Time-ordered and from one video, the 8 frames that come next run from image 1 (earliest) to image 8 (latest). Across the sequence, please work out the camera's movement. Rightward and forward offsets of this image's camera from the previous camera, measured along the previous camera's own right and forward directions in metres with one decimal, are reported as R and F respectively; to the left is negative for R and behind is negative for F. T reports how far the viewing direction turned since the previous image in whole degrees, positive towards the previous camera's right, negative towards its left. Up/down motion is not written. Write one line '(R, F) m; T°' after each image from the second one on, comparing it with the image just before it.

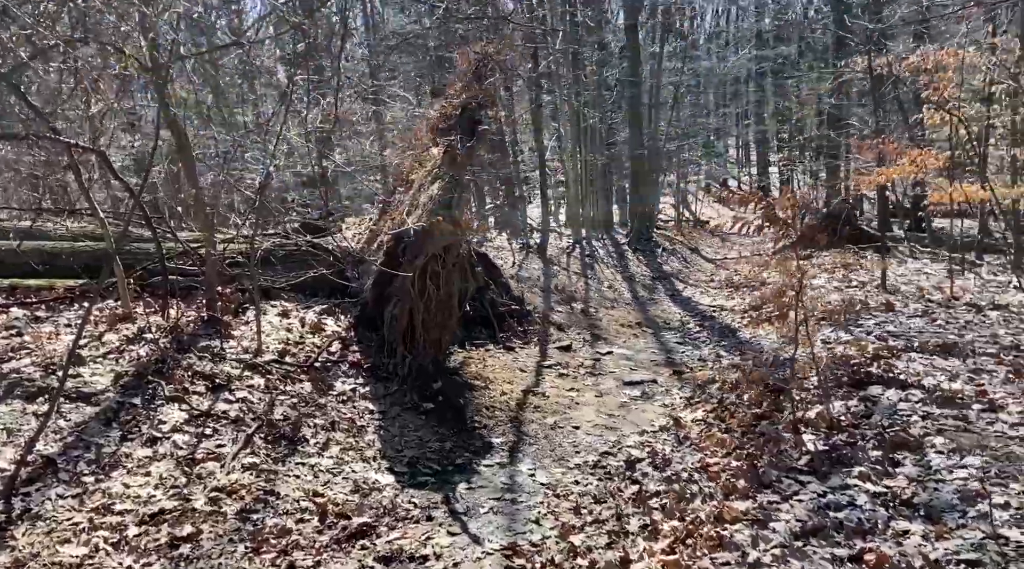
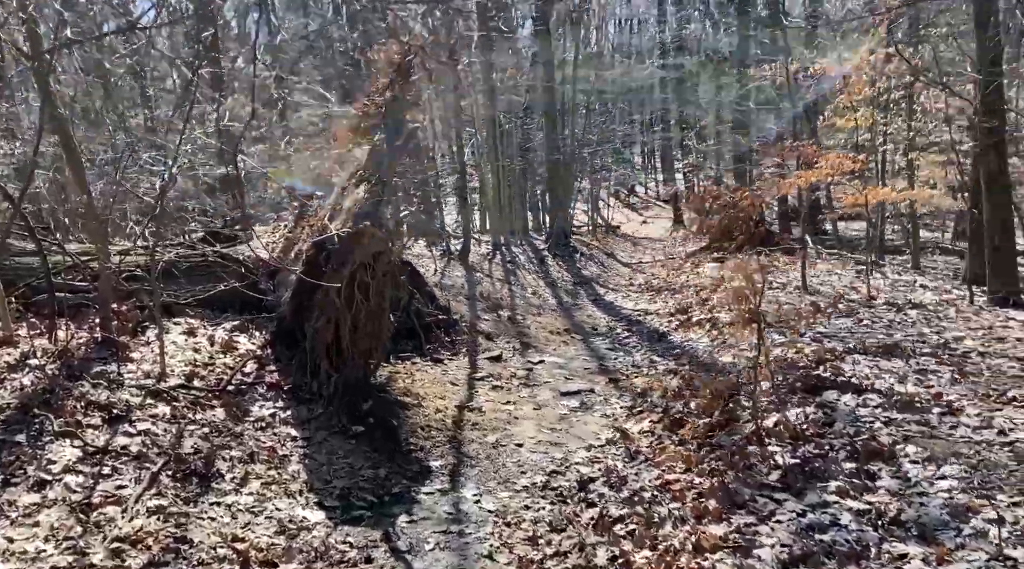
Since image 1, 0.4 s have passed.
(-0.2, +0.5) m; +6°
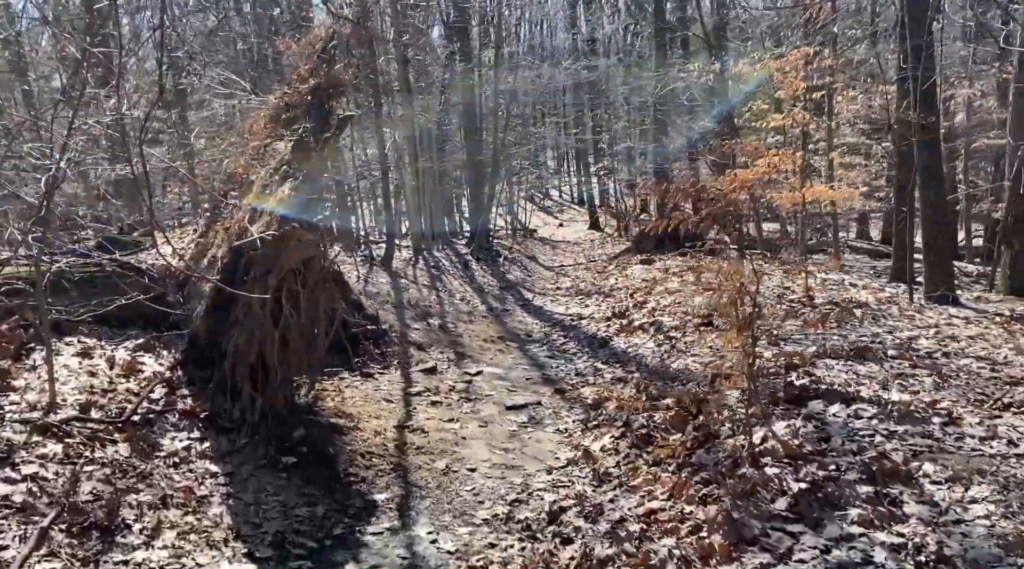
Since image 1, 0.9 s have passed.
(-0.3, +0.7) m; +6°
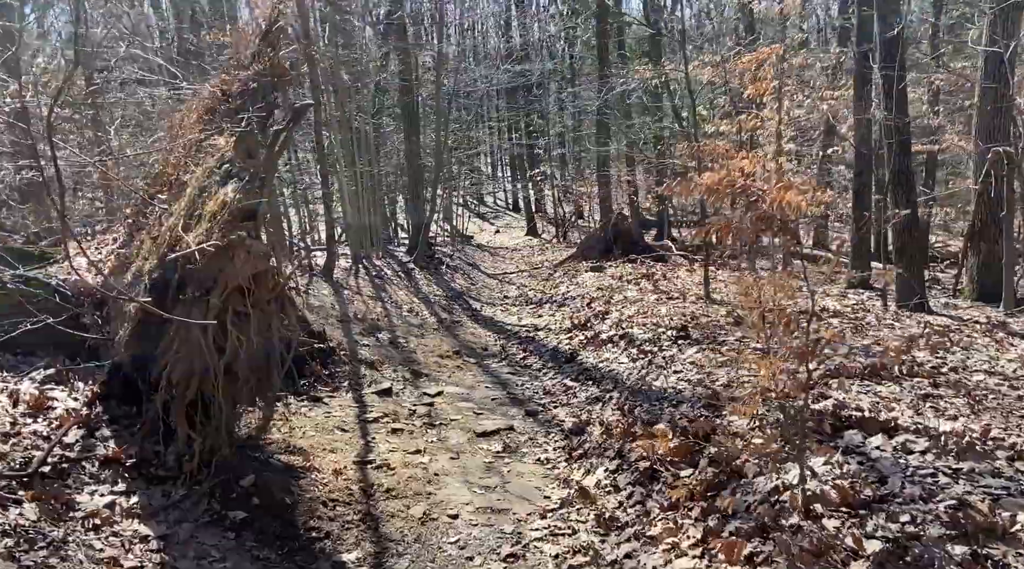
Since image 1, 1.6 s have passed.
(-0.3, +0.8) m; +5°
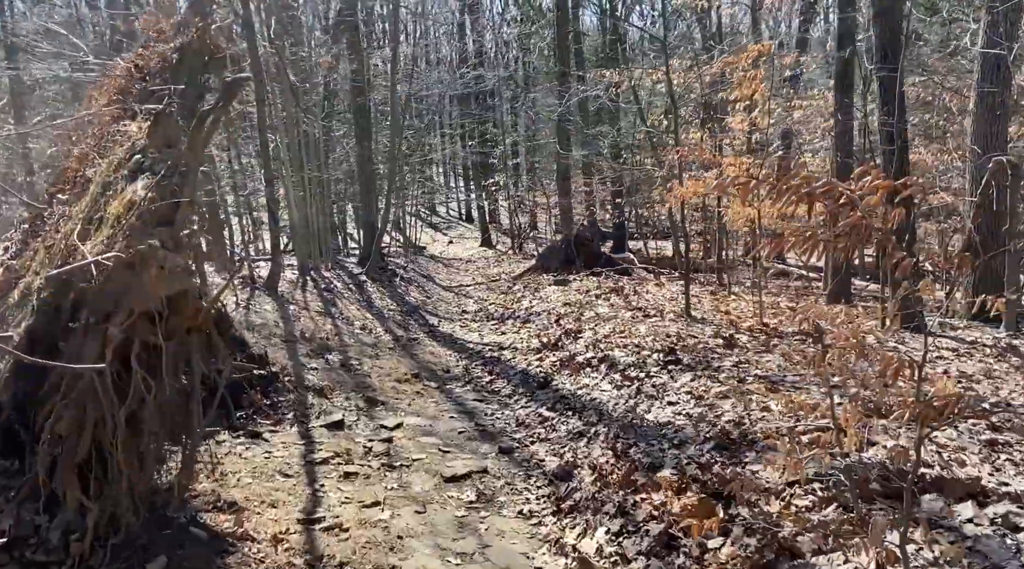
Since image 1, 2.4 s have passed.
(-0.2, +1.1) m; +3°
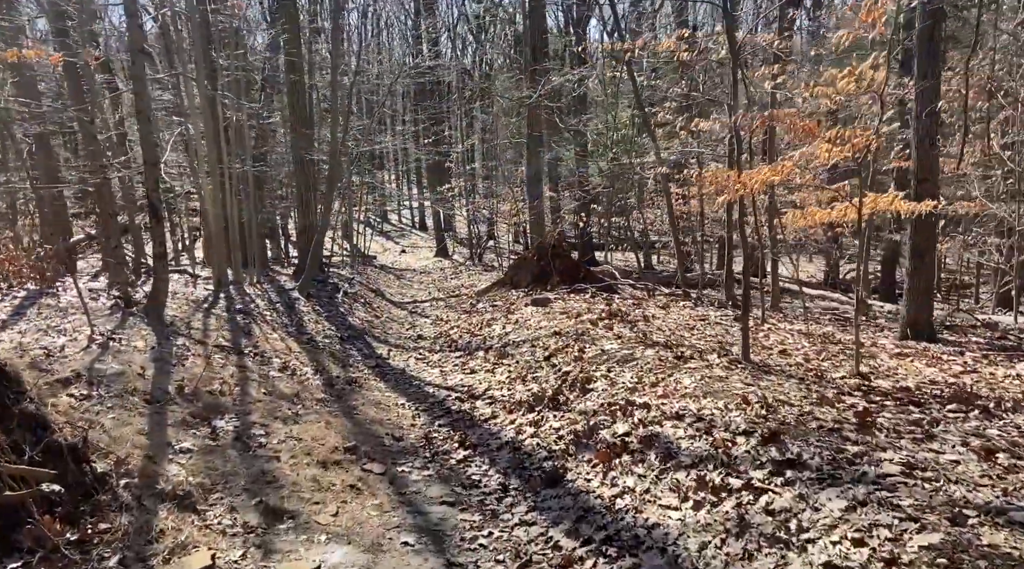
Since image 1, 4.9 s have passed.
(-0.3, +3.5) m; +3°
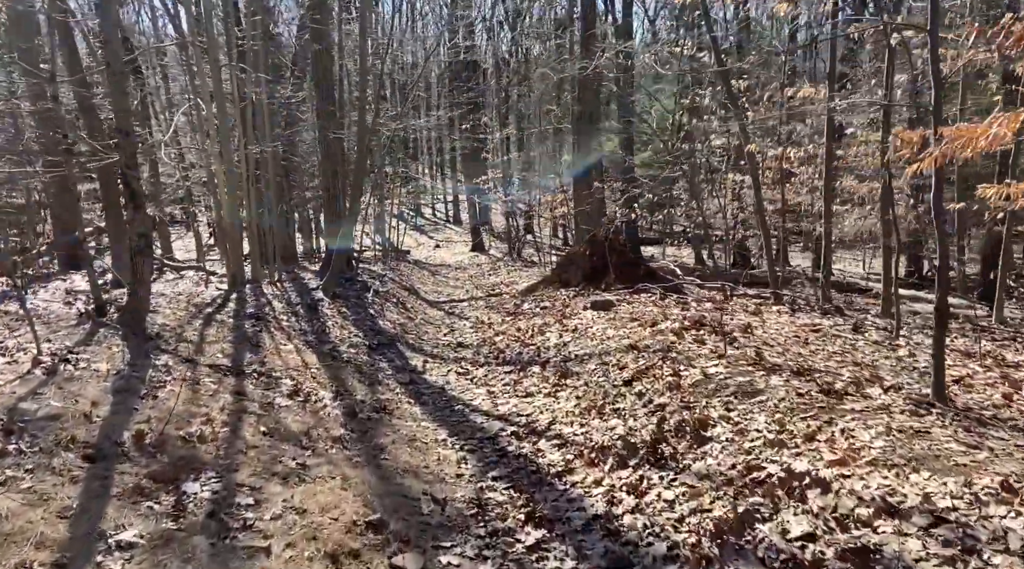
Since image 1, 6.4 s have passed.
(-0.4, +2.2) m; -2°
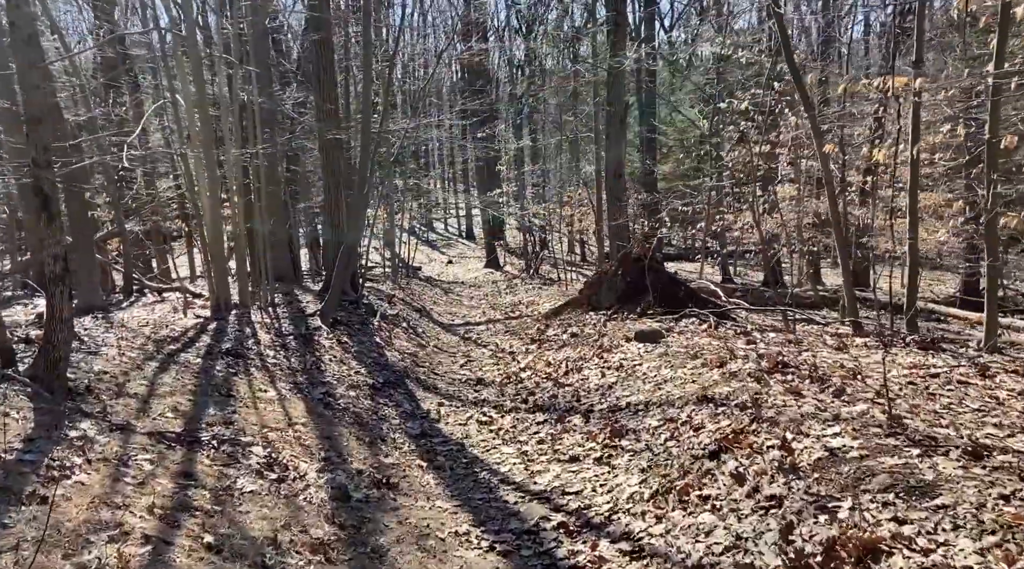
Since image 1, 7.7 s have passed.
(-0.2, +2.0) m; -1°
